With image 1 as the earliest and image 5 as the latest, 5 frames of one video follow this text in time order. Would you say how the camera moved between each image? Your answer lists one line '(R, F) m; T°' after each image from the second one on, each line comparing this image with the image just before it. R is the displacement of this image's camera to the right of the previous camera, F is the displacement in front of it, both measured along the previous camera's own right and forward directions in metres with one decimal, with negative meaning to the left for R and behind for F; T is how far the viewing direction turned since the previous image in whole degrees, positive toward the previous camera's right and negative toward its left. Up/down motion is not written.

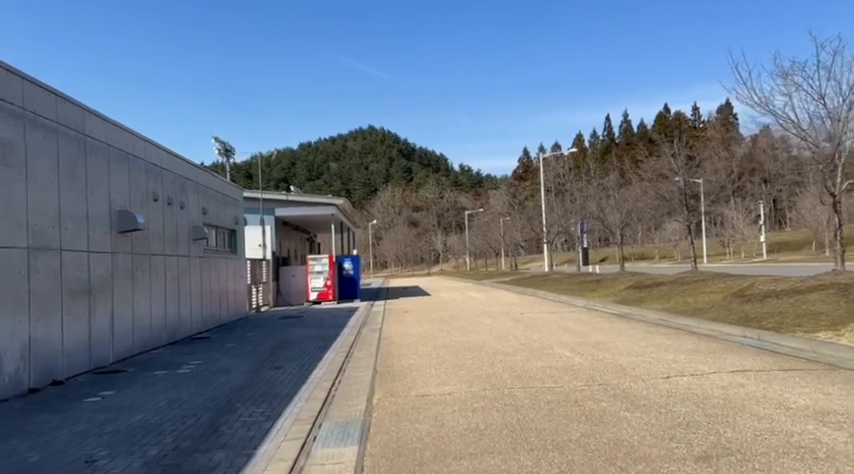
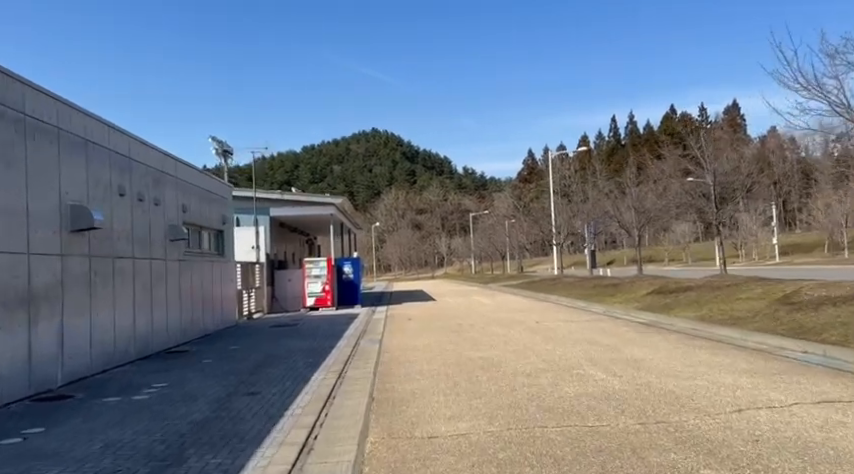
(0.0, +1.8) m; 0°
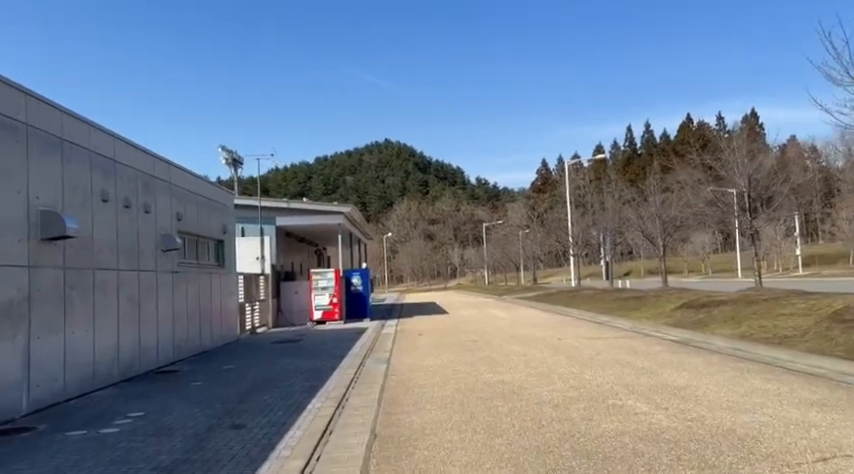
(0.0, +1.2) m; -1°
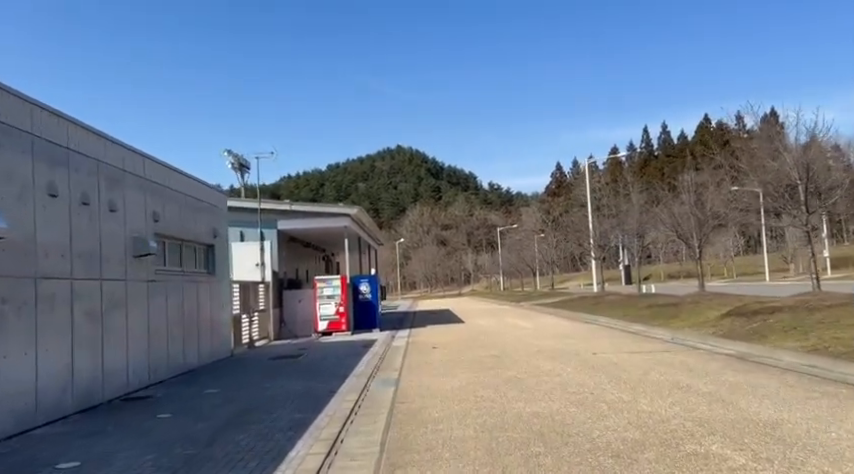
(0.0, +1.9) m; -1°
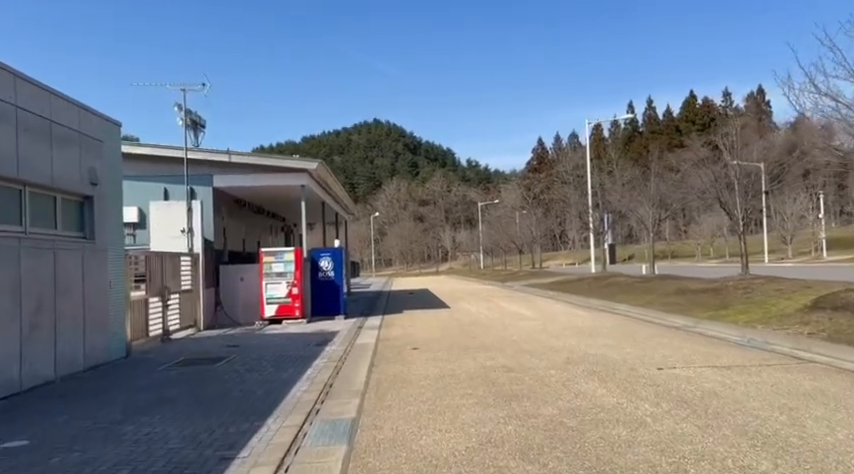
(-0.1, +4.9) m; +2°
